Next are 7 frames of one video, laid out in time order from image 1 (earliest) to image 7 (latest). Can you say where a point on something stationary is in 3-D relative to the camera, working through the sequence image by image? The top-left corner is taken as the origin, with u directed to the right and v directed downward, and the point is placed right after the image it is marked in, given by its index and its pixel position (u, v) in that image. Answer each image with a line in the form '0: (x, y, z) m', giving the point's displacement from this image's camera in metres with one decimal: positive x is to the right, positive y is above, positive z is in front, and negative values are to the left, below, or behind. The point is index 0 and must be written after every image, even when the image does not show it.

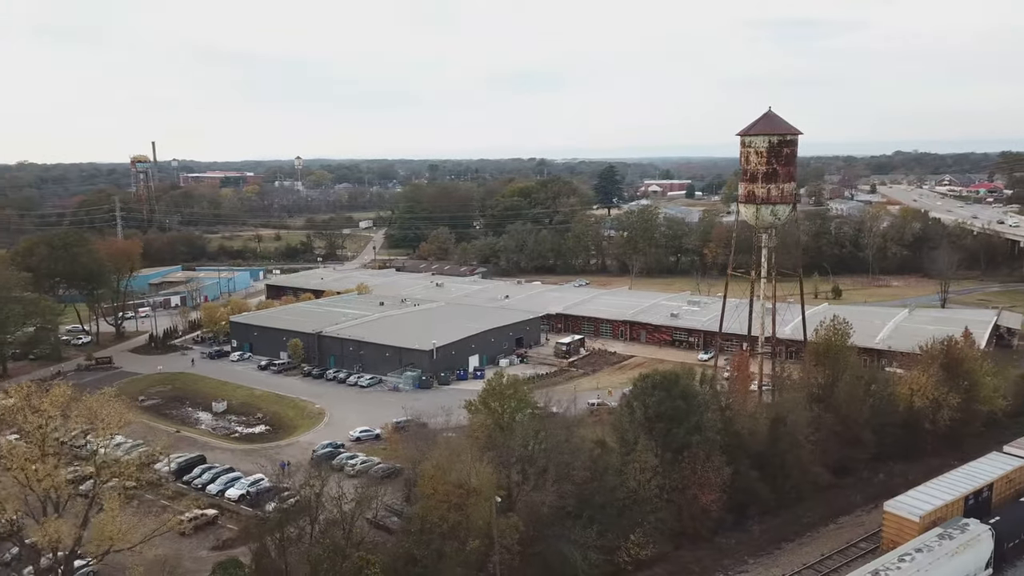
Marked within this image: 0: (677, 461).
0: (+3.4, -3.7, +17.2) m
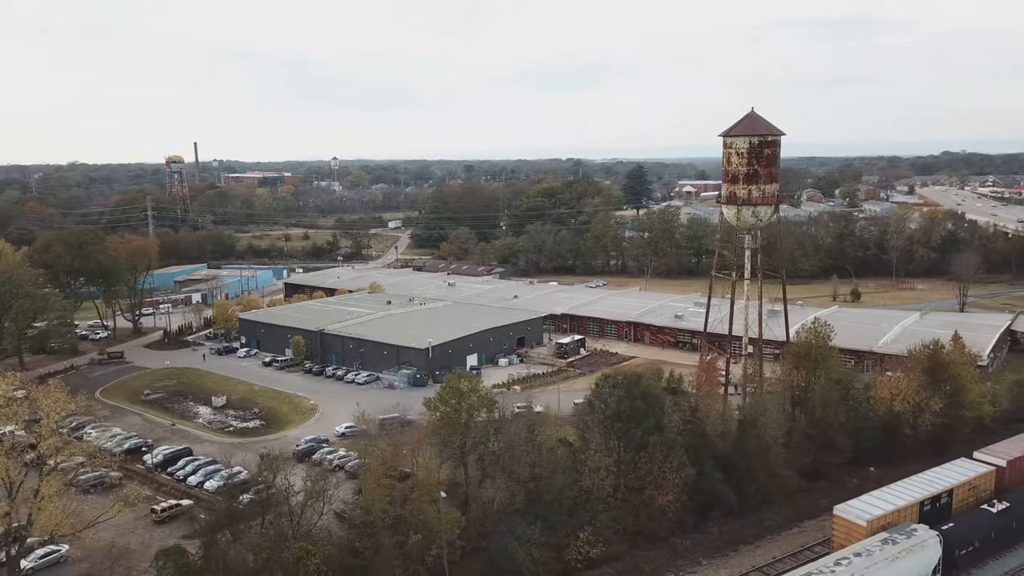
0: (+2.5, -3.7, +17.2) m
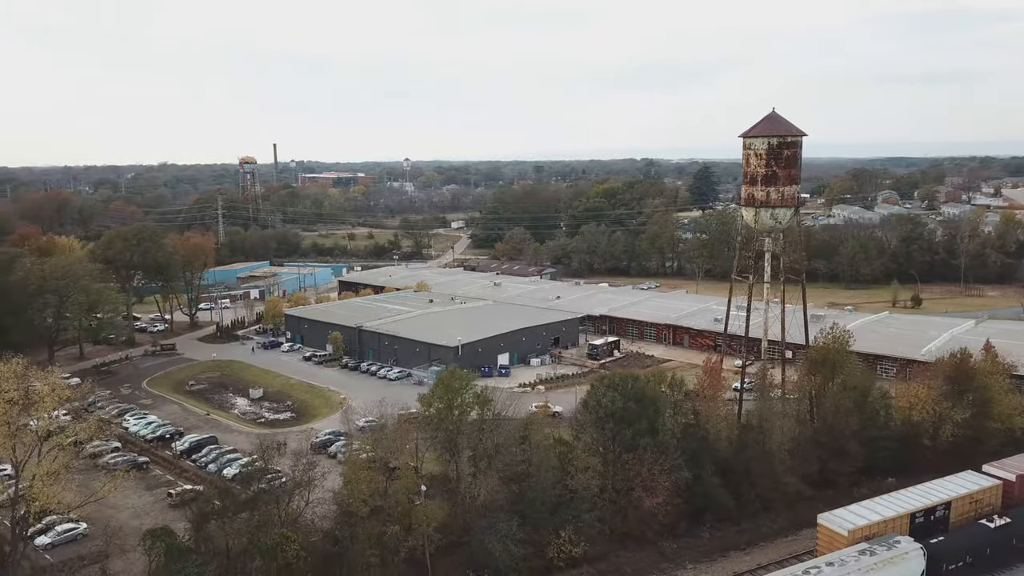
0: (+2.3, -3.7, +17.2) m
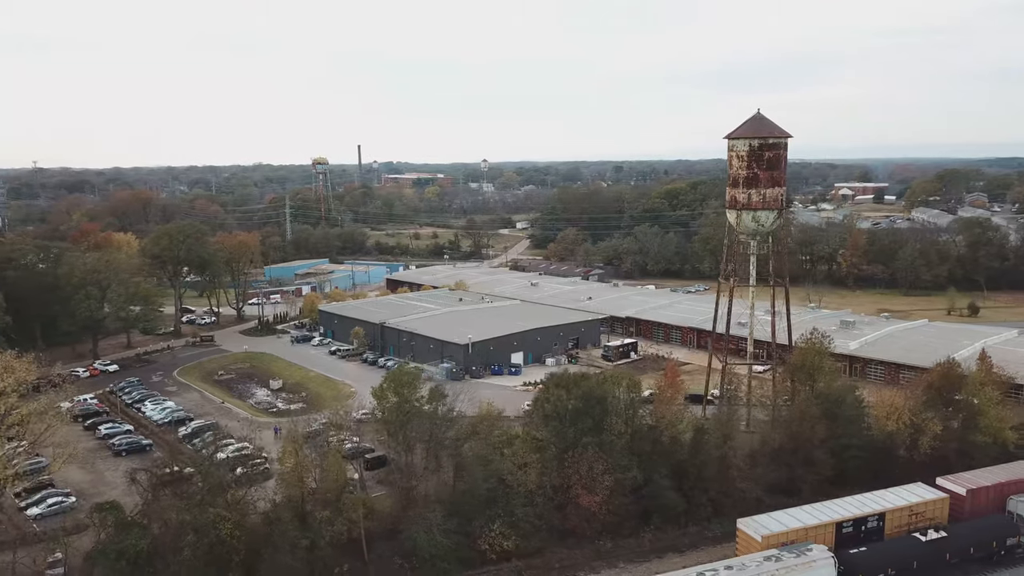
0: (+1.1, -3.7, +17.5) m
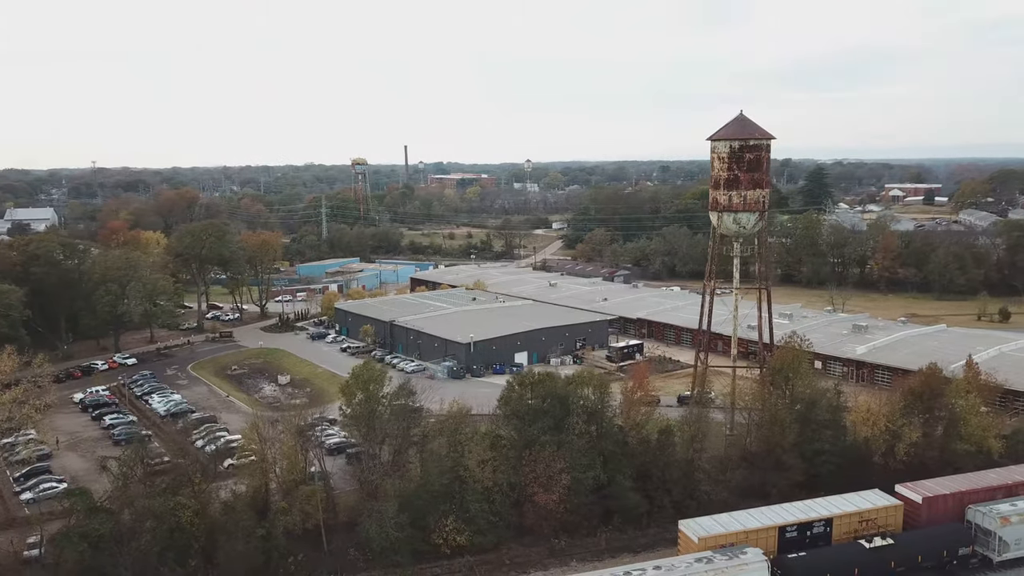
0: (+0.2, -3.7, +17.7) m
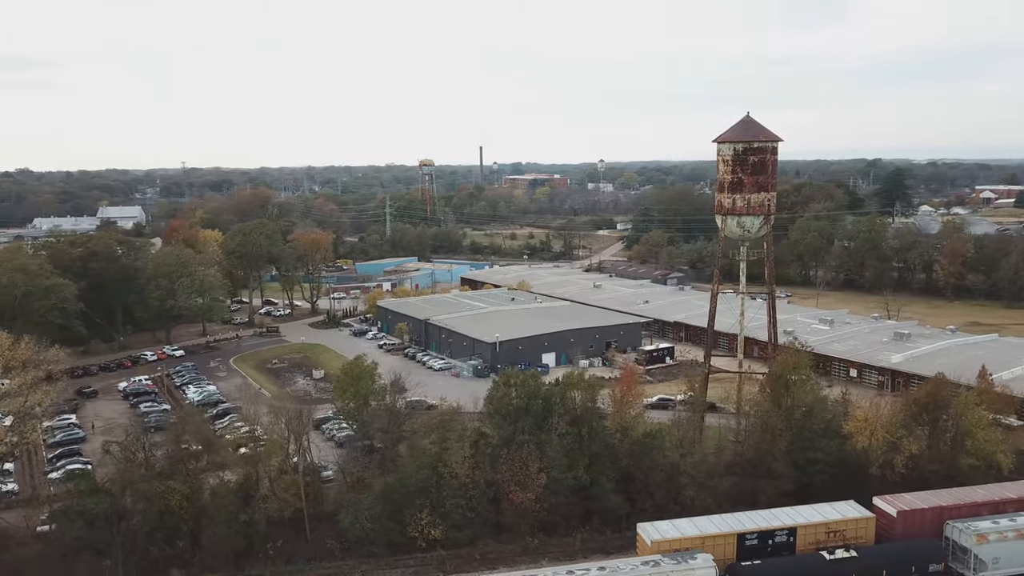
0: (-0.3, -3.8, +18.0) m
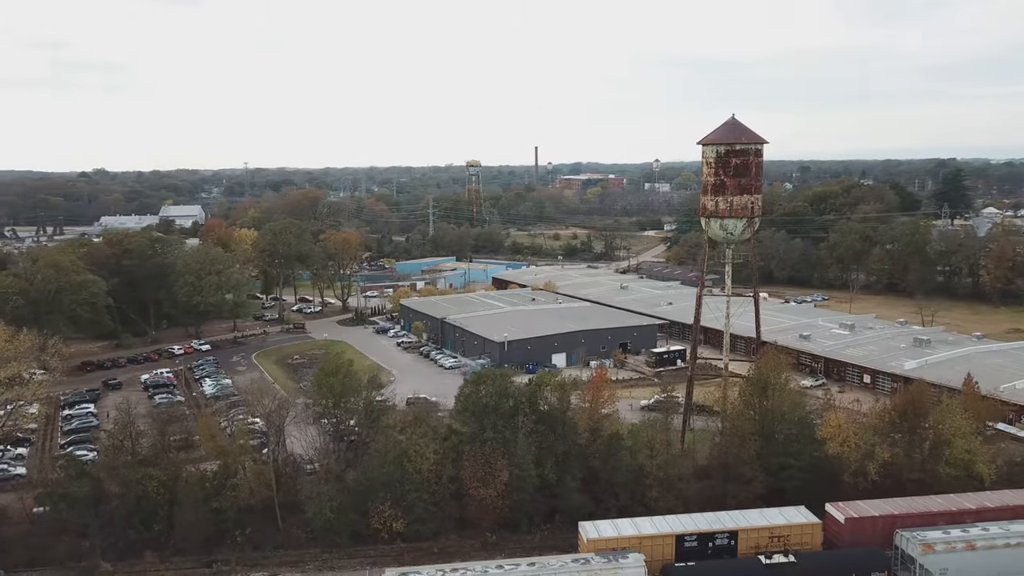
0: (-1.1, -3.8, +18.4) m
